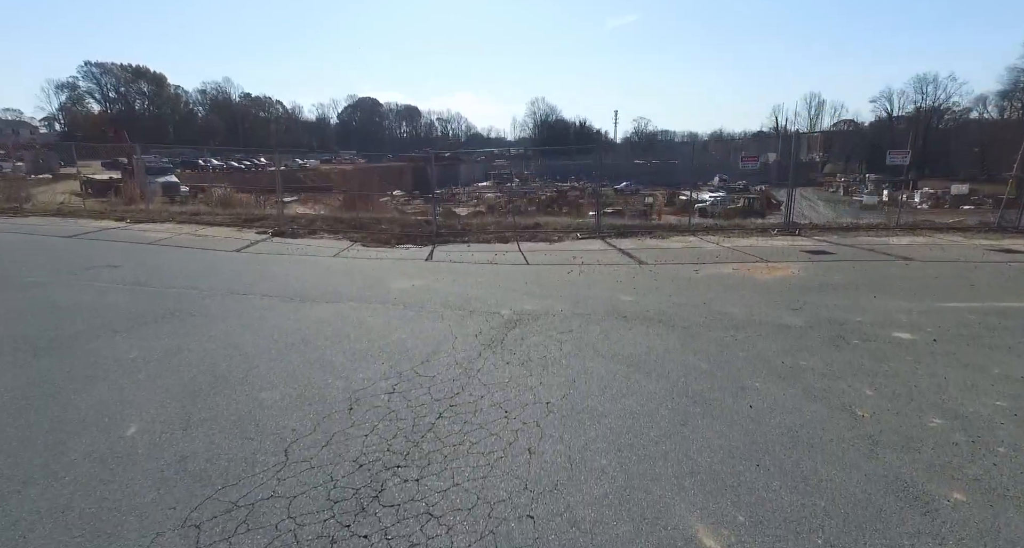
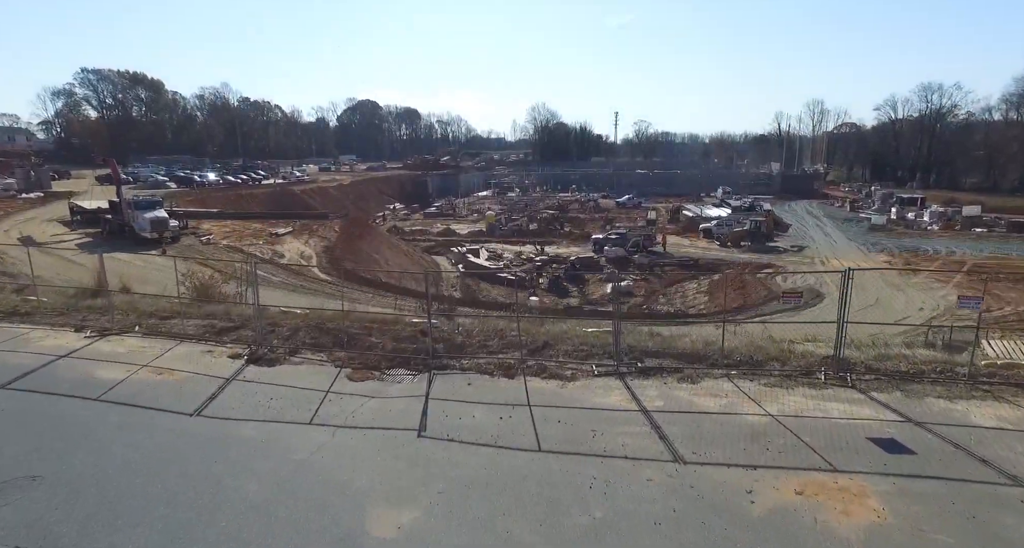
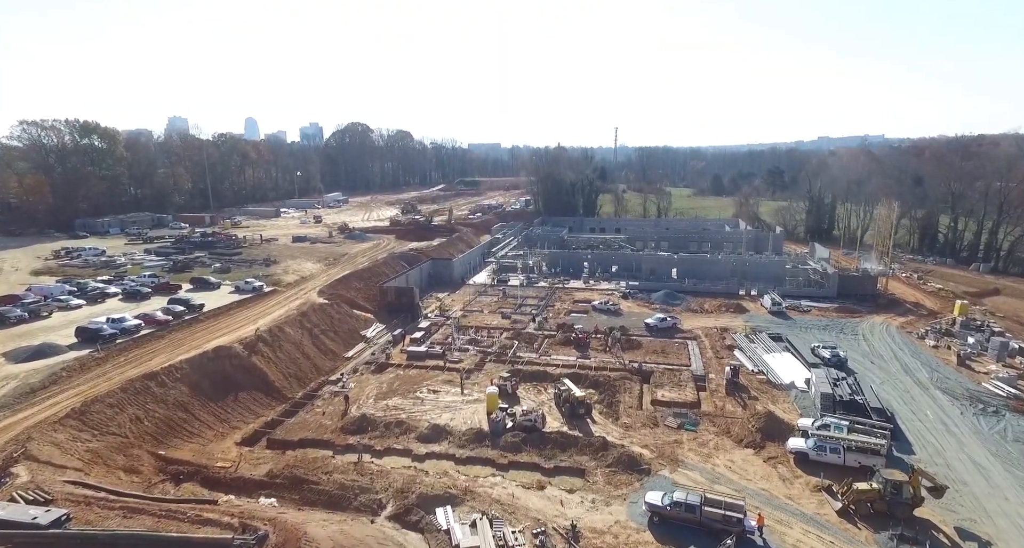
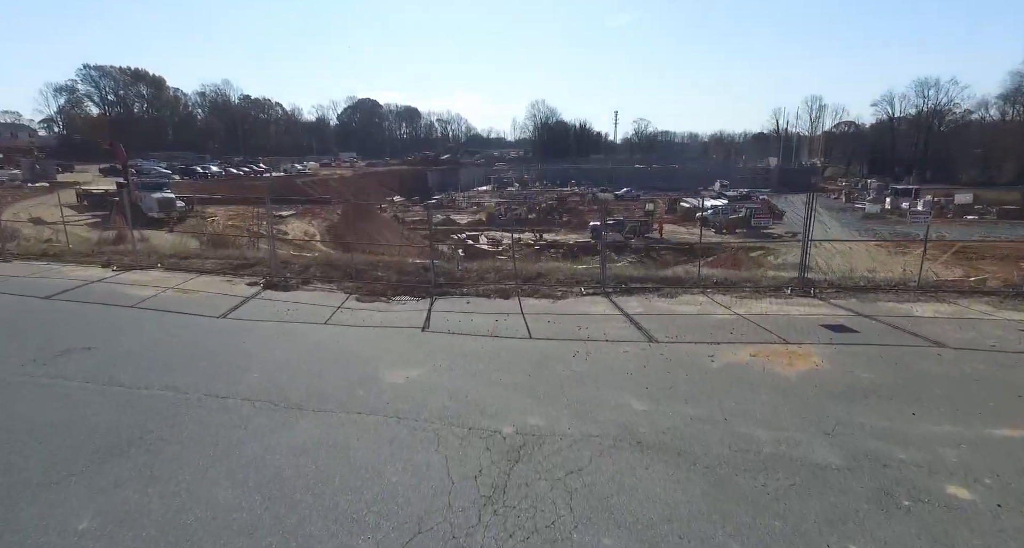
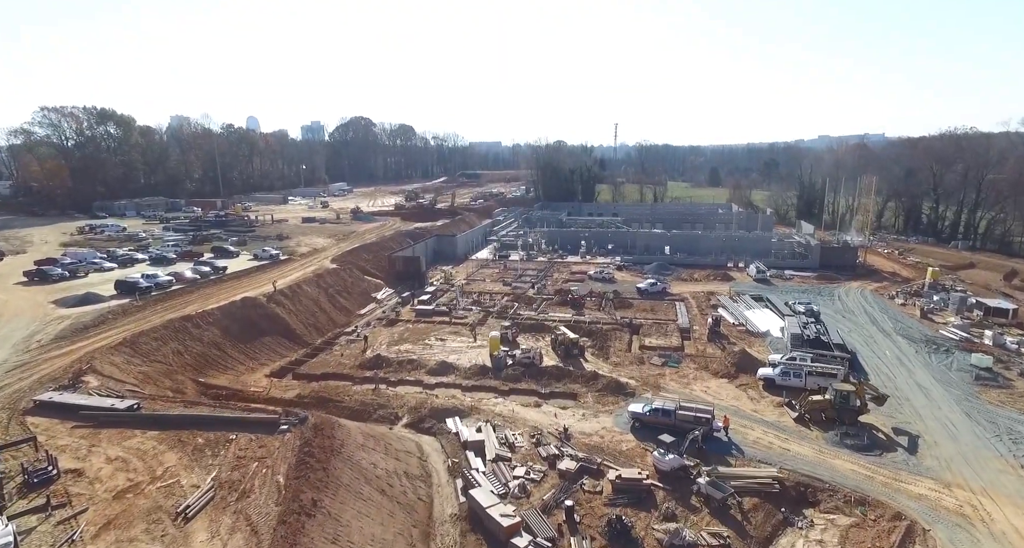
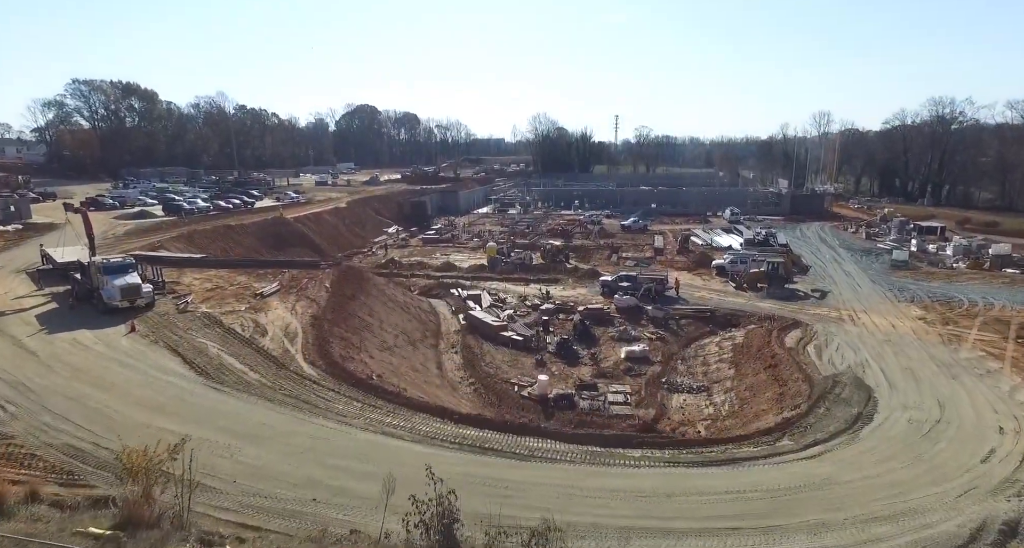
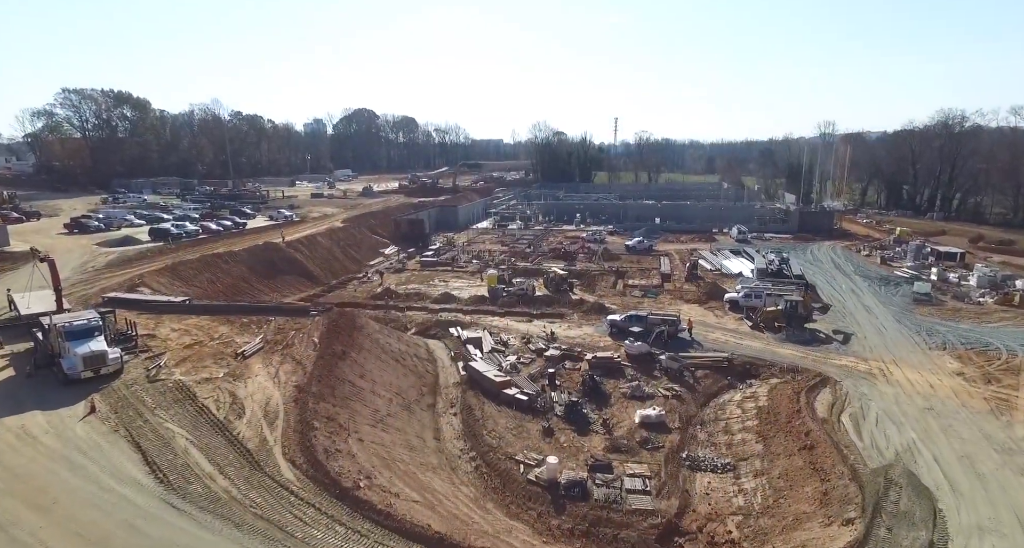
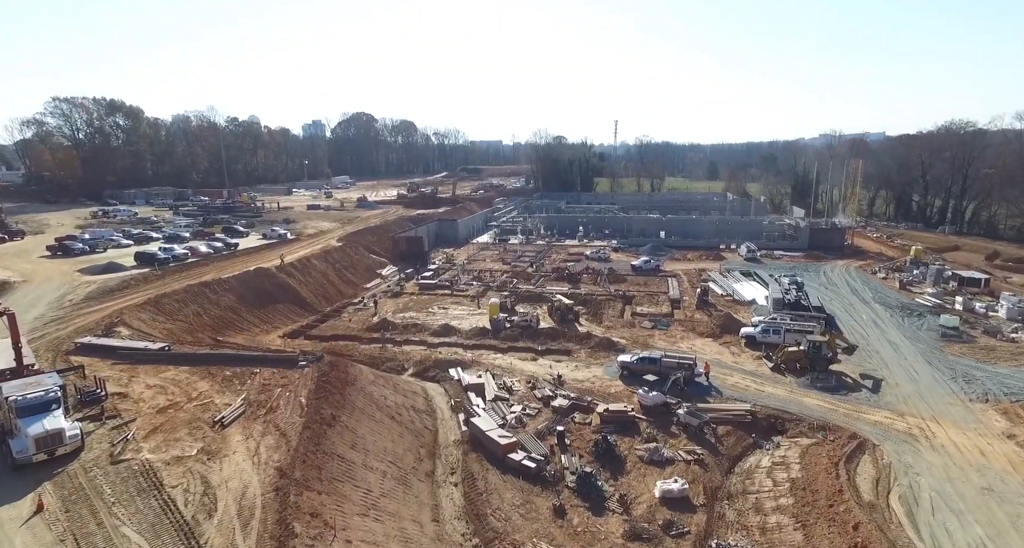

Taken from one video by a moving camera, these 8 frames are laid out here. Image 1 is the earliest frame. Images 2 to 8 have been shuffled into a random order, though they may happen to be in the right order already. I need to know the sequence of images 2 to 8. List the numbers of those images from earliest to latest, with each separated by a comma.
4, 2, 6, 7, 8, 5, 3
